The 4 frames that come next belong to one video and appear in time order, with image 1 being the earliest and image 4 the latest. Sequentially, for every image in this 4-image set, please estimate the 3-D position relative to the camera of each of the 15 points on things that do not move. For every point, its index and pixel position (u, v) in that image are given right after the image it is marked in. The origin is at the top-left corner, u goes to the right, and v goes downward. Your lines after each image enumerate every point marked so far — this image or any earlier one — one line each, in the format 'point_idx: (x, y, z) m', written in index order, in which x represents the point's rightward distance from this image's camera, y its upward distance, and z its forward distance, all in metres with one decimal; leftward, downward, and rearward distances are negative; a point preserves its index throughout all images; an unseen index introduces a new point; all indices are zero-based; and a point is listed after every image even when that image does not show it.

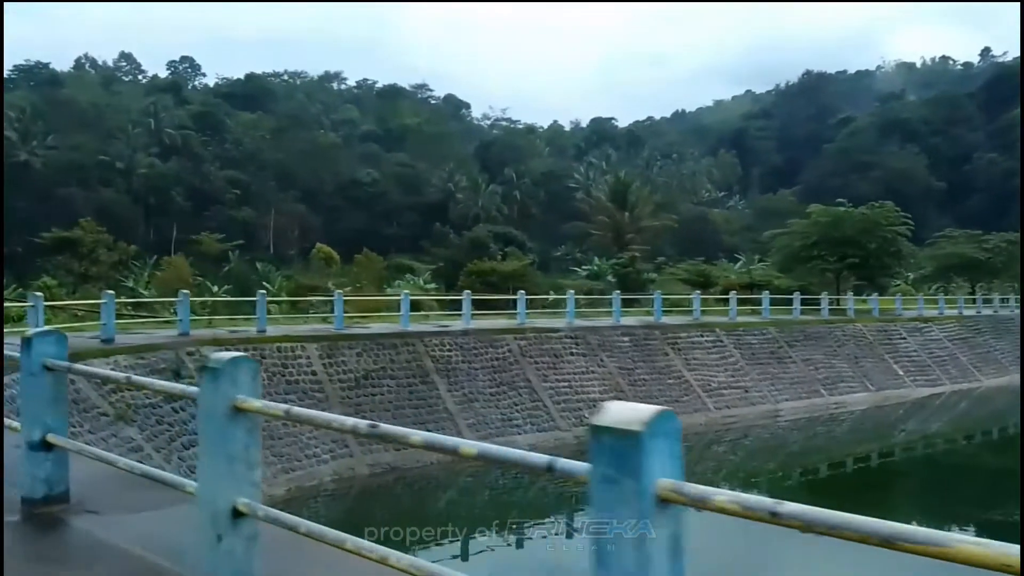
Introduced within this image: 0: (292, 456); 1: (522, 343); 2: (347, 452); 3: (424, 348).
0: (-3.6, -2.8, +14.6) m
1: (+0.4, -1.3, +20.0) m
2: (-2.9, -2.9, +15.4) m
3: (-1.8, -1.3, +18.2) m
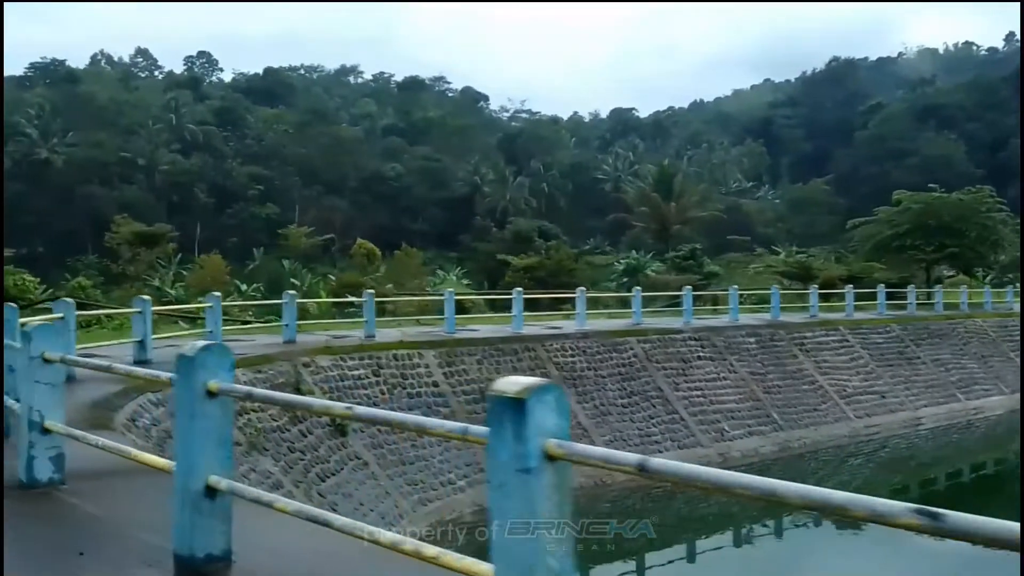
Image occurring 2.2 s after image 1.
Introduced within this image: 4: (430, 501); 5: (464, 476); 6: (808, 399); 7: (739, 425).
0: (-1.2, -2.8, +12.6) m
1: (+2.8, -1.2, +17.9) m
2: (-0.4, -2.9, +13.4) m
3: (+0.7, -1.2, +16.1) m
4: (-1.2, -3.0, +12.4) m
5: (-0.7, -2.8, +13.2) m
6: (+6.6, -2.4, +19.5) m
7: (+4.7, -2.7, +17.9) m
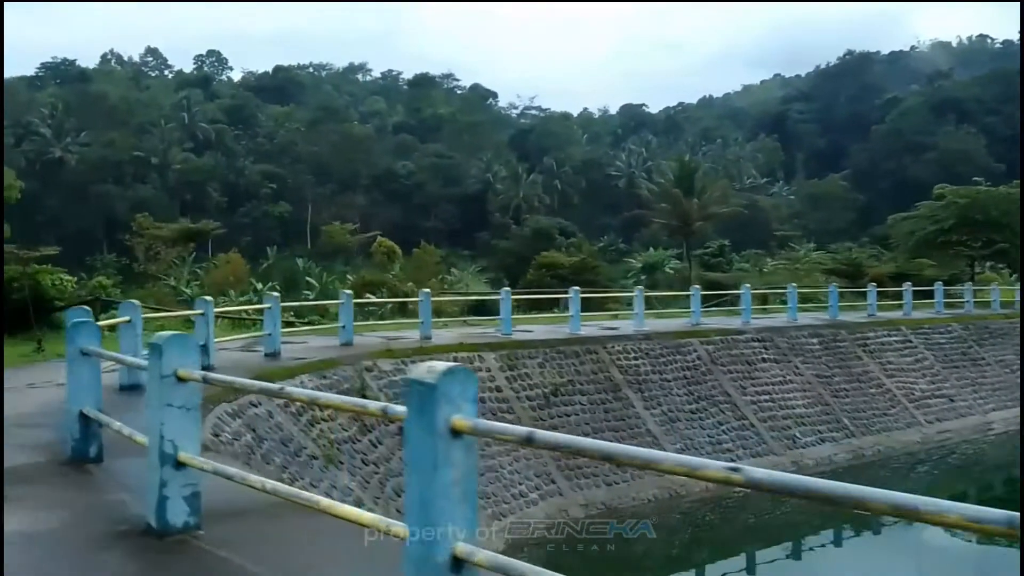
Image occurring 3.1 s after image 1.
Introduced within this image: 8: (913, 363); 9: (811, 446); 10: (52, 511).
0: (-0.2, -2.8, +11.8) m
1: (+3.9, -1.2, +17.1) m
2: (+0.6, -2.9, +12.6) m
3: (+1.7, -1.2, +15.3) m
4: (-0.1, -3.0, +11.6) m
5: (+0.3, -2.8, +12.4) m
6: (+7.7, -2.4, +18.7) m
7: (+5.8, -2.7, +17.1) m
8: (+9.2, -1.7, +20.4) m
9: (+5.7, -2.9, +16.8) m
10: (-2.3, -1.1, +4.3) m
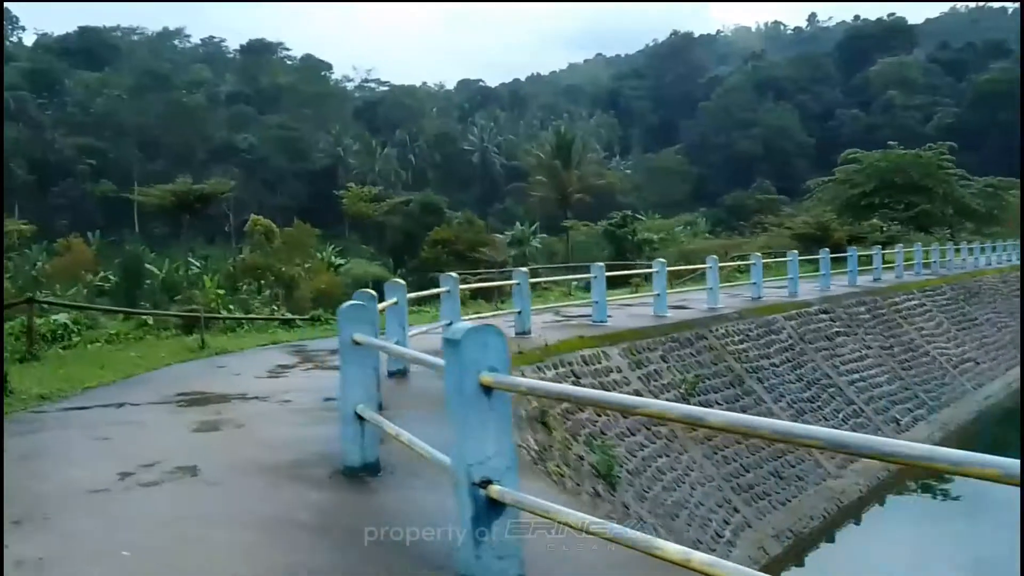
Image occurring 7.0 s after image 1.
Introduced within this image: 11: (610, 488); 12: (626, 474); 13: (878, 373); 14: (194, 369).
0: (+1.9, -2.5, +8.8) m
1: (+4.8, -0.6, +14.7) m
2: (+2.5, -2.5, +9.7) m
3: (+3.0, -0.8, +12.5) m
4: (+2.0, -2.7, +8.6) m
5: (+2.3, -2.5, +9.4) m
6: (+8.2, -1.6, +17.0) m
7: (+6.7, -2.1, +15.1) m
8: (+9.3, -0.9, +18.9) m
9: (+6.6, -2.3, +14.8) m
10: (+1.3, -1.1, +1.0) m
11: (+0.9, -1.7, +7.7) m
12: (+1.1, -1.8, +8.3) m
13: (+6.4, -1.5, +15.4) m
14: (-3.2, -0.8, +8.6) m
